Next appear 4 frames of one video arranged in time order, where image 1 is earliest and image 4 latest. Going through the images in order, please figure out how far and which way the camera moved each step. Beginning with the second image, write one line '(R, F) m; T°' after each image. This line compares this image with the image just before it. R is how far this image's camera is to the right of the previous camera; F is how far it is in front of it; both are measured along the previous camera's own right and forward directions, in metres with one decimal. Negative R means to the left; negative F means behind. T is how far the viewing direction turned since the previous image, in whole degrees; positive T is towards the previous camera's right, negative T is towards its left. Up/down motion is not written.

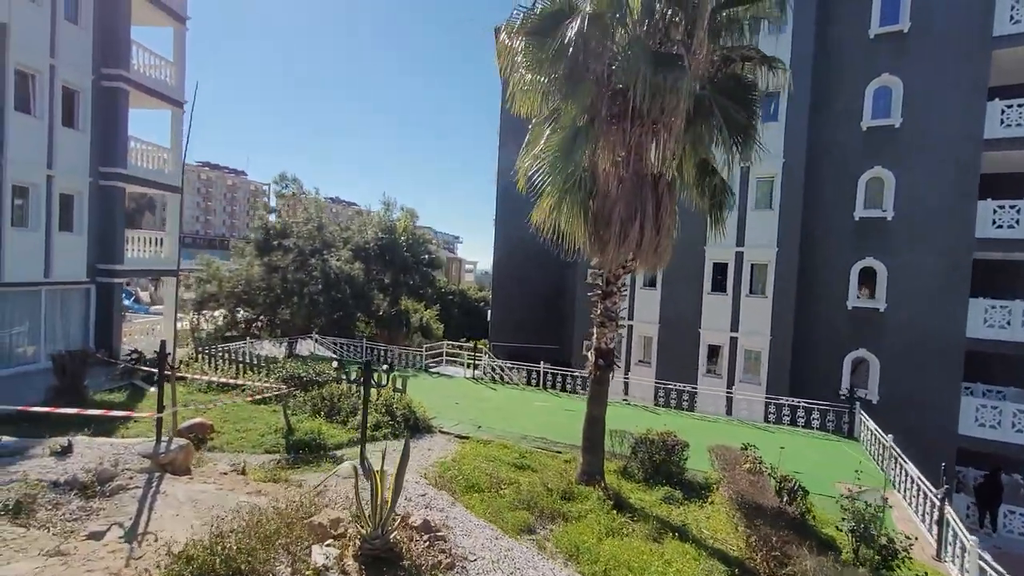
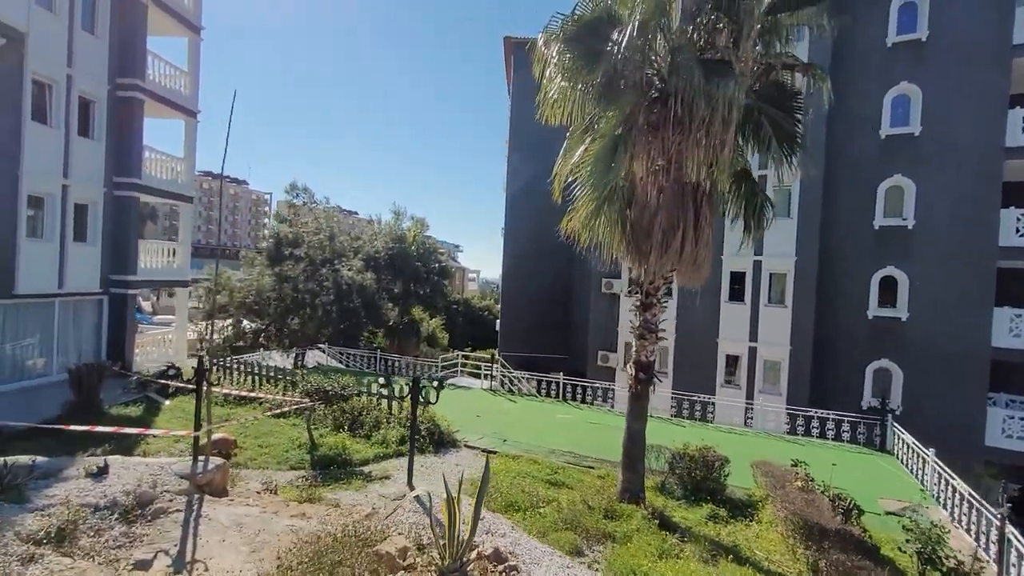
(-0.6, +0.2) m; 0°
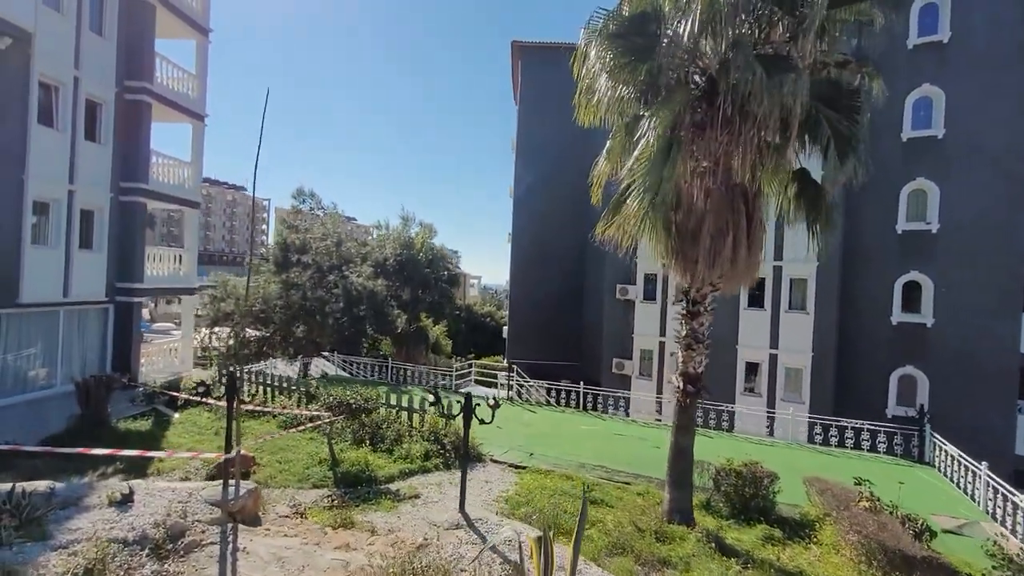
(-0.6, +0.4) m; 0°
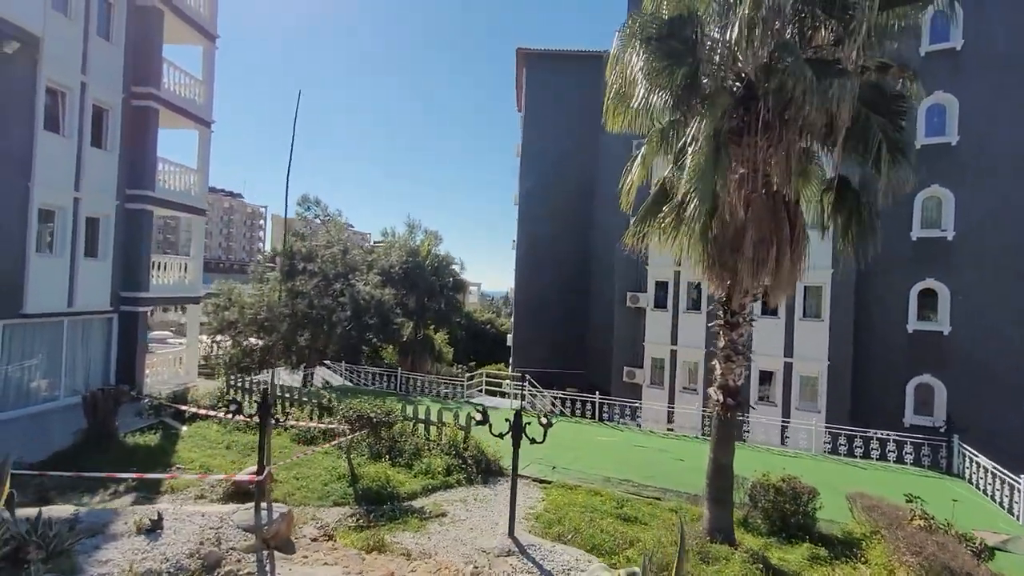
(-0.5, +0.2) m; 0°
